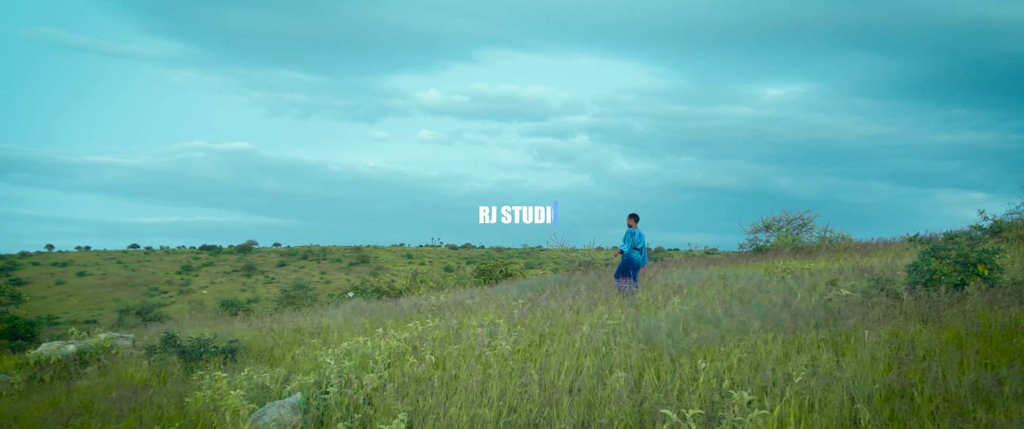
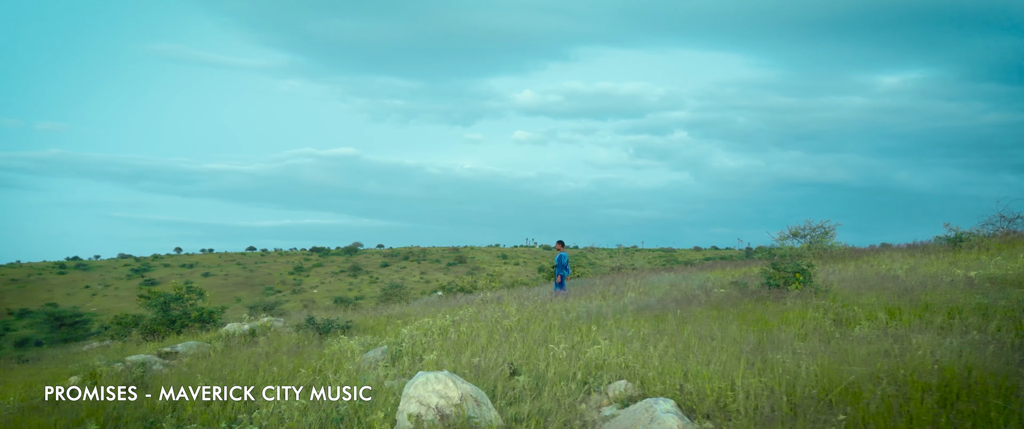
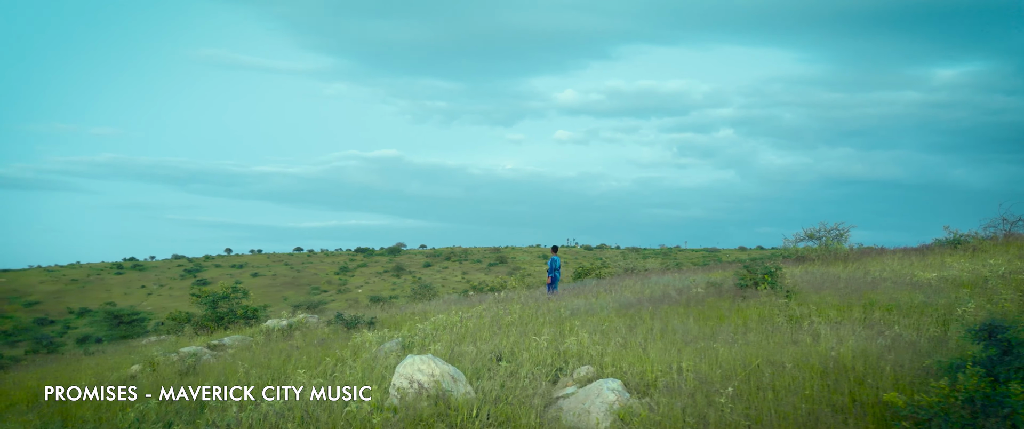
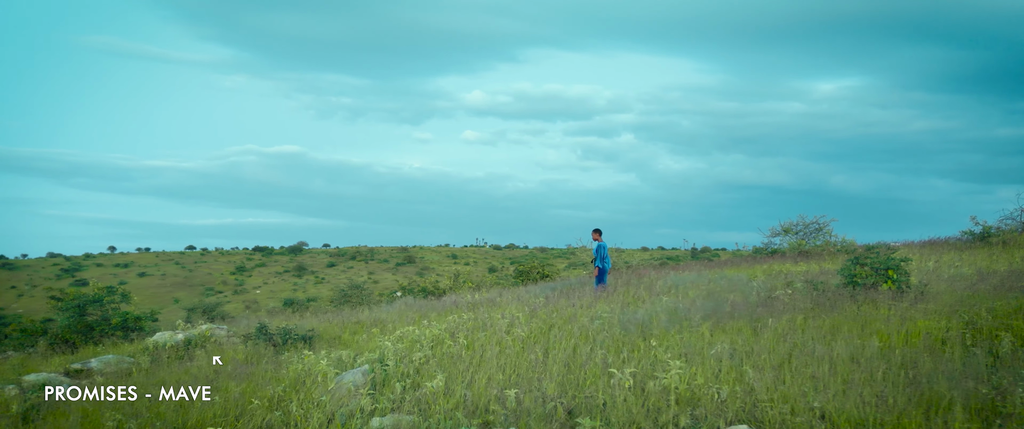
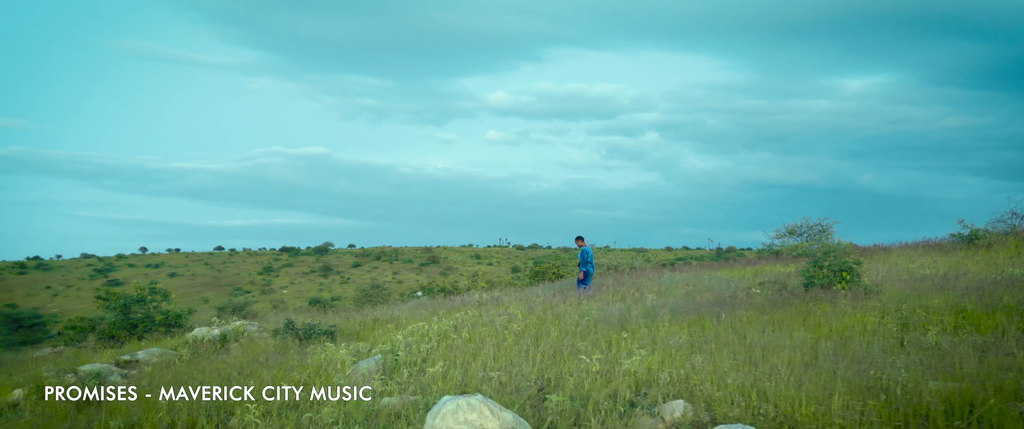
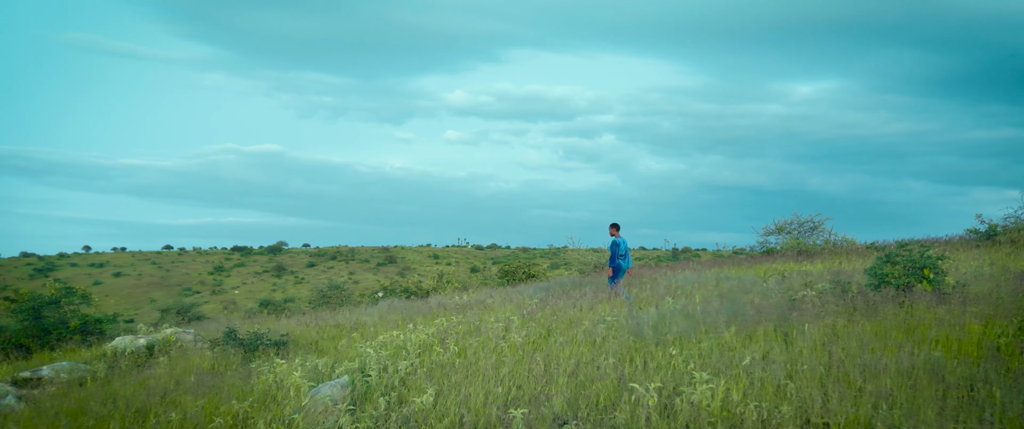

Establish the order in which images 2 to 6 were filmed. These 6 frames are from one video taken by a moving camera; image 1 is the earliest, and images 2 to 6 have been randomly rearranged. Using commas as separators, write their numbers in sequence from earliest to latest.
6, 4, 5, 2, 3
